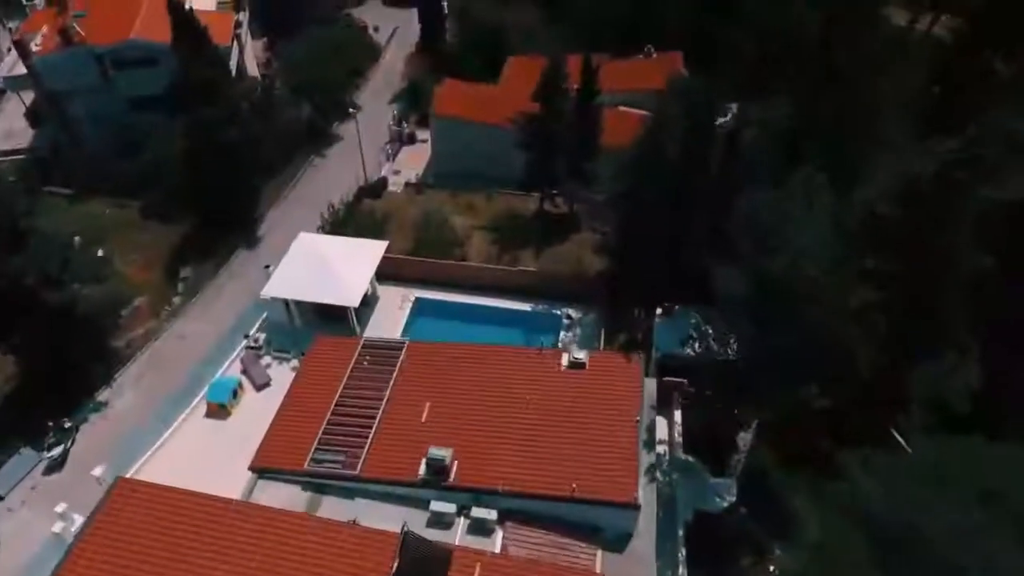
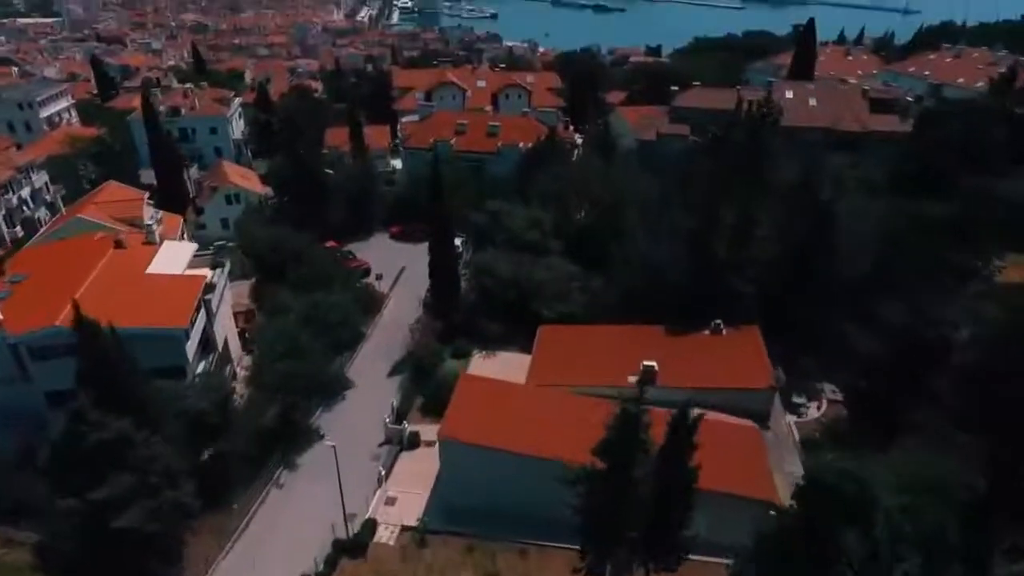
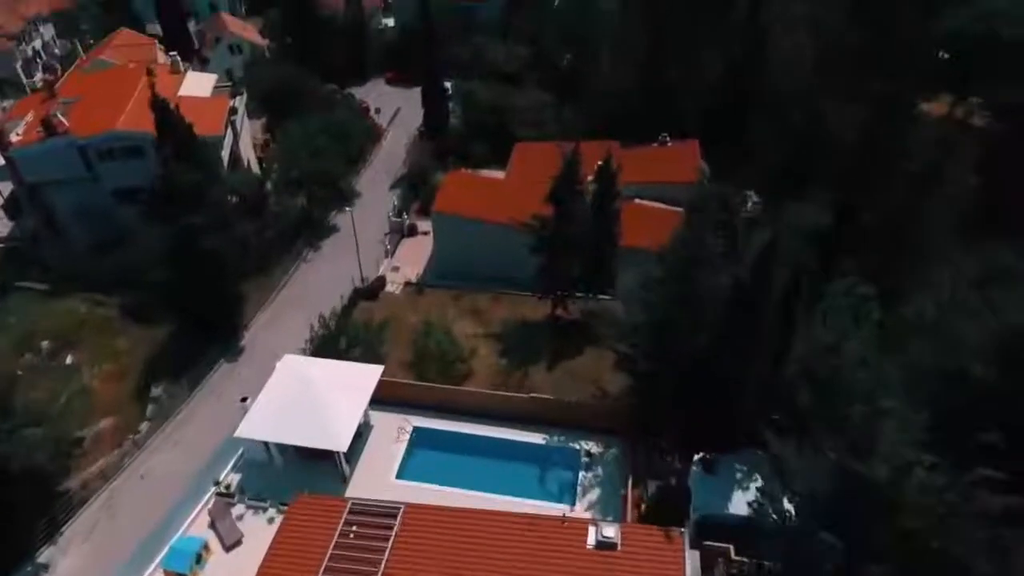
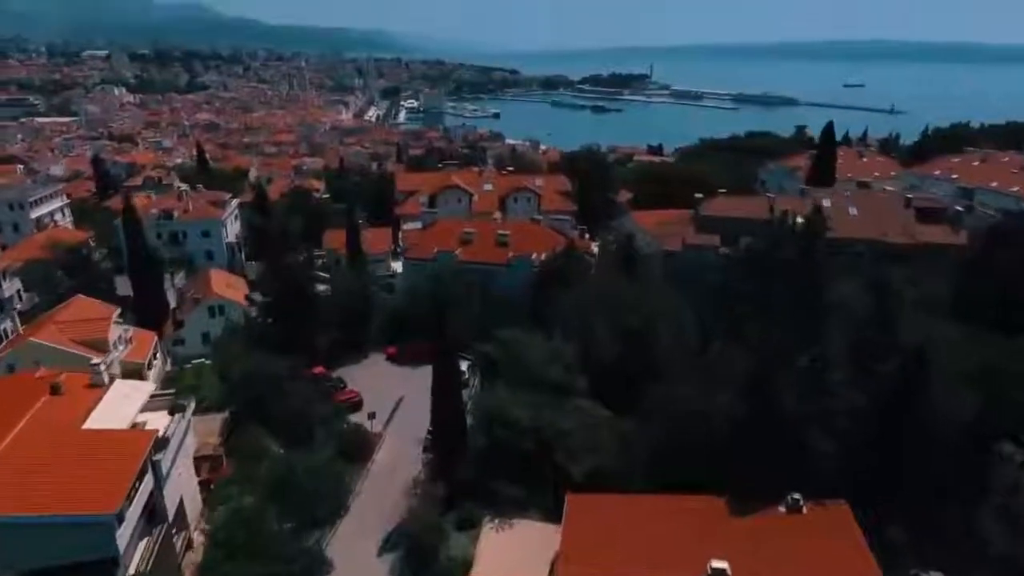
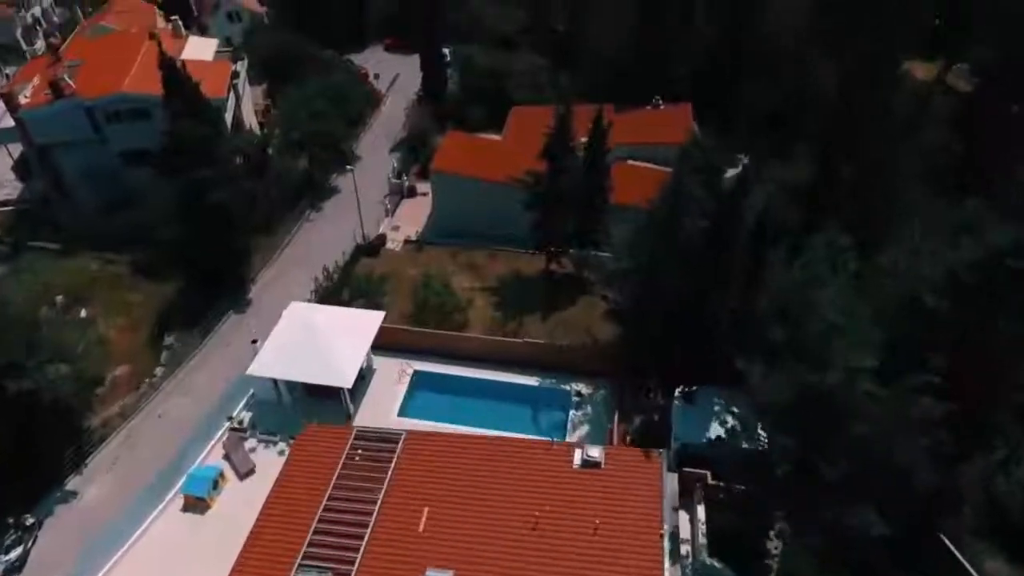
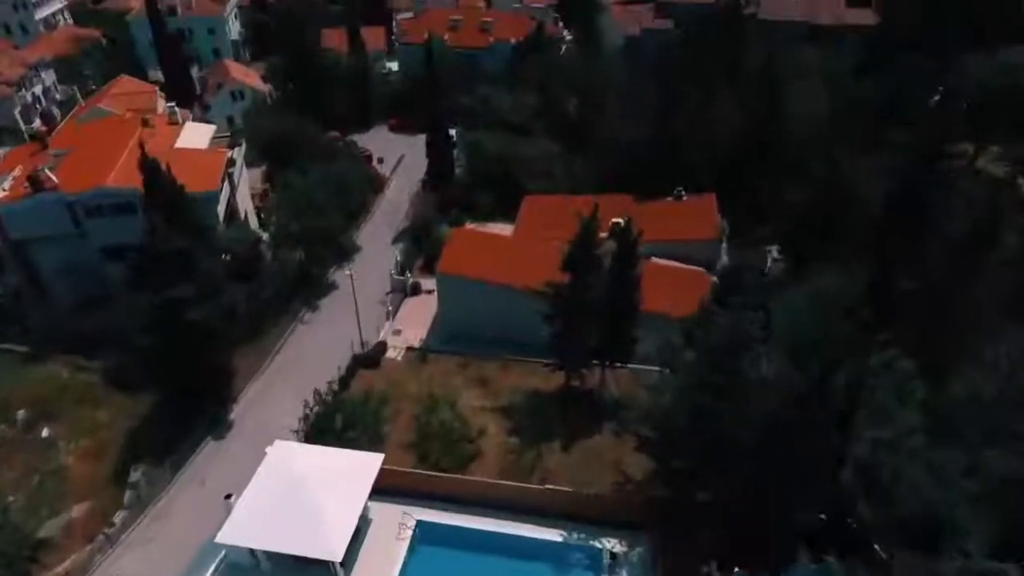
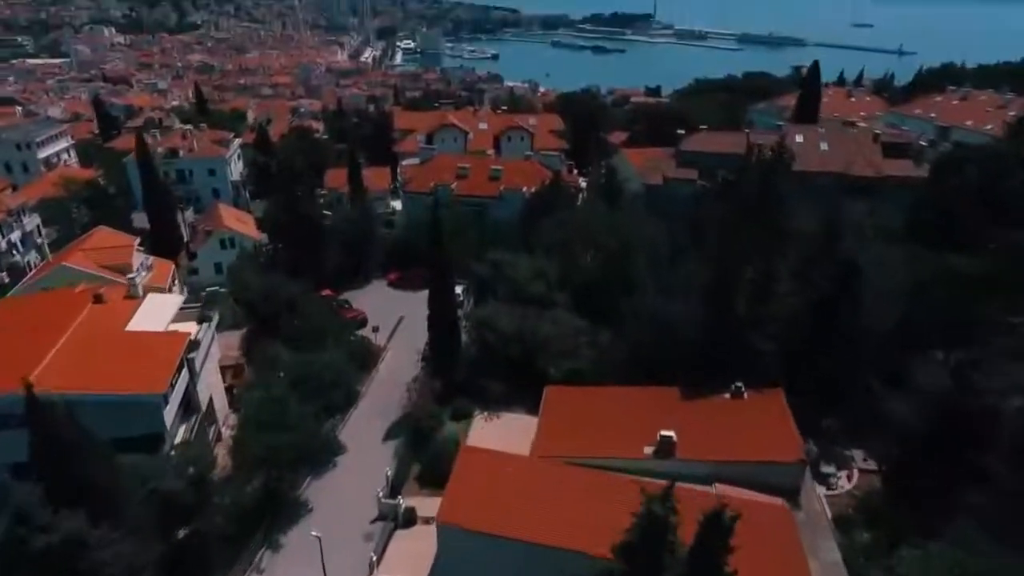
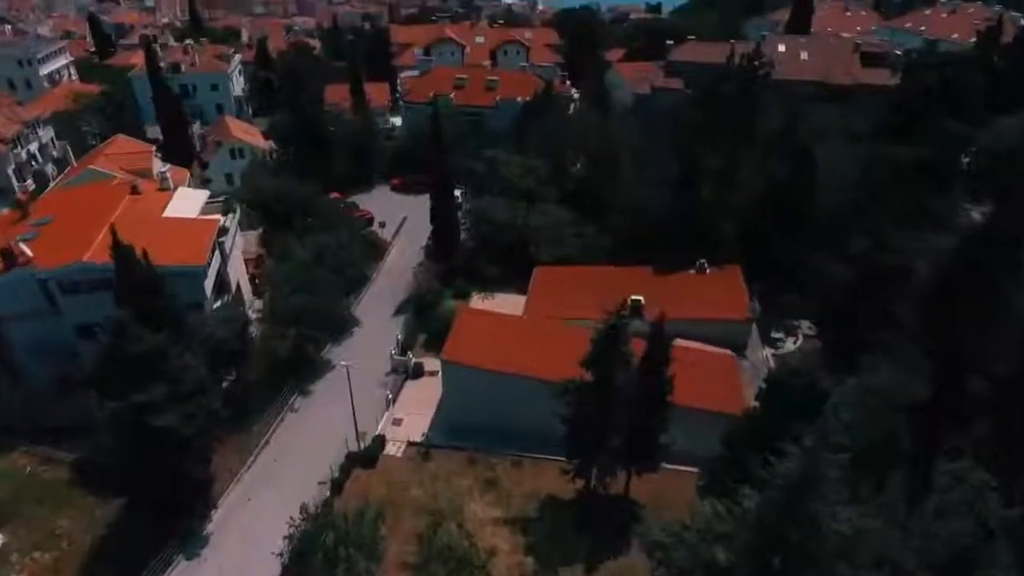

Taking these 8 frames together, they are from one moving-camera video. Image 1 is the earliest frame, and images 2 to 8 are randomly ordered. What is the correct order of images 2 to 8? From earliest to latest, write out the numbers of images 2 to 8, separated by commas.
5, 3, 6, 8, 2, 7, 4
